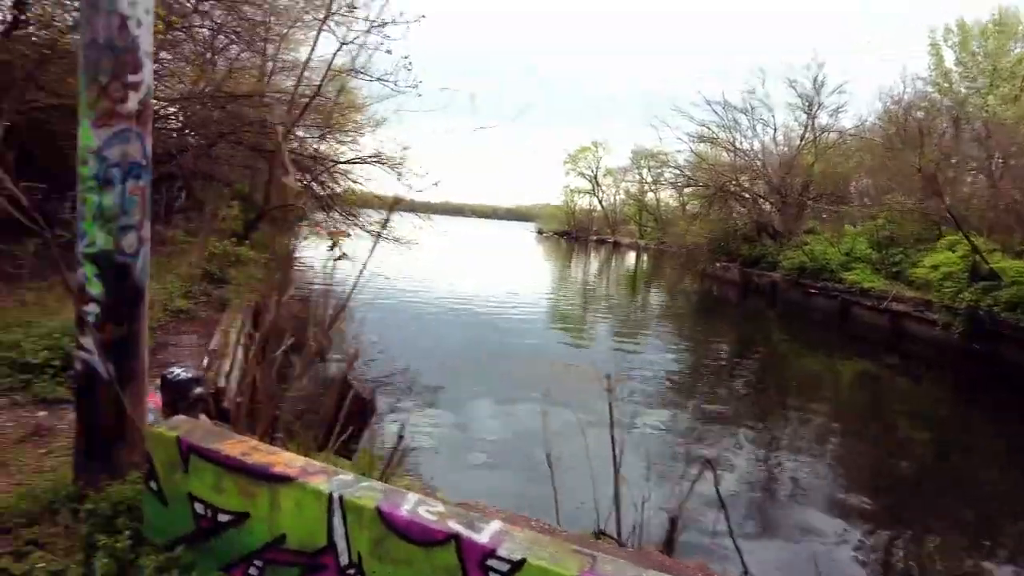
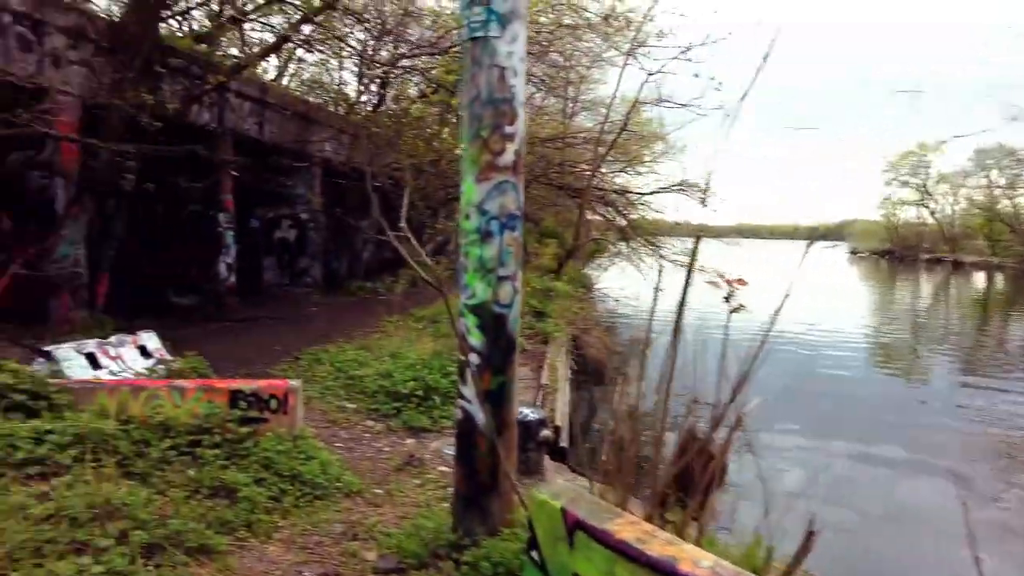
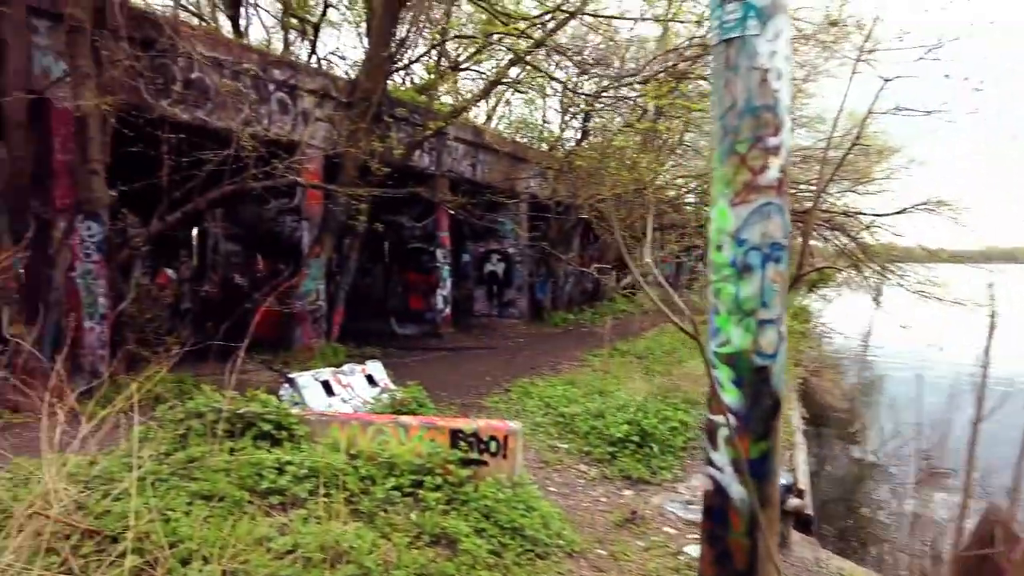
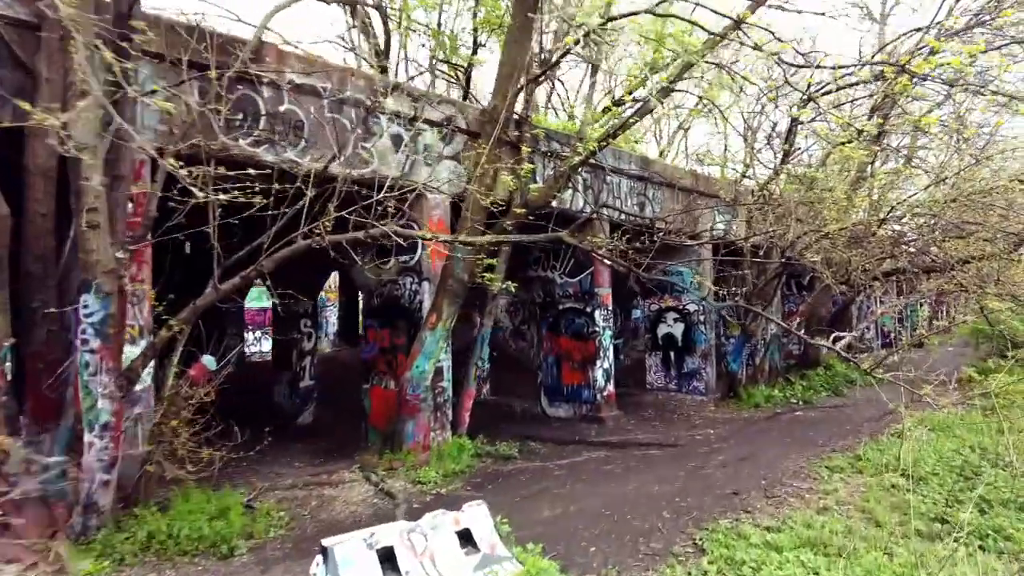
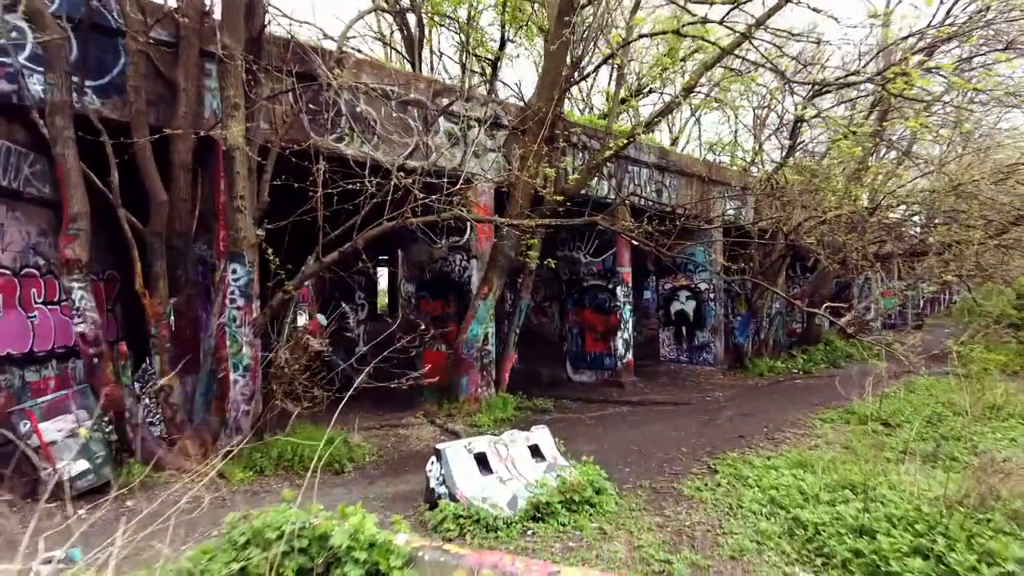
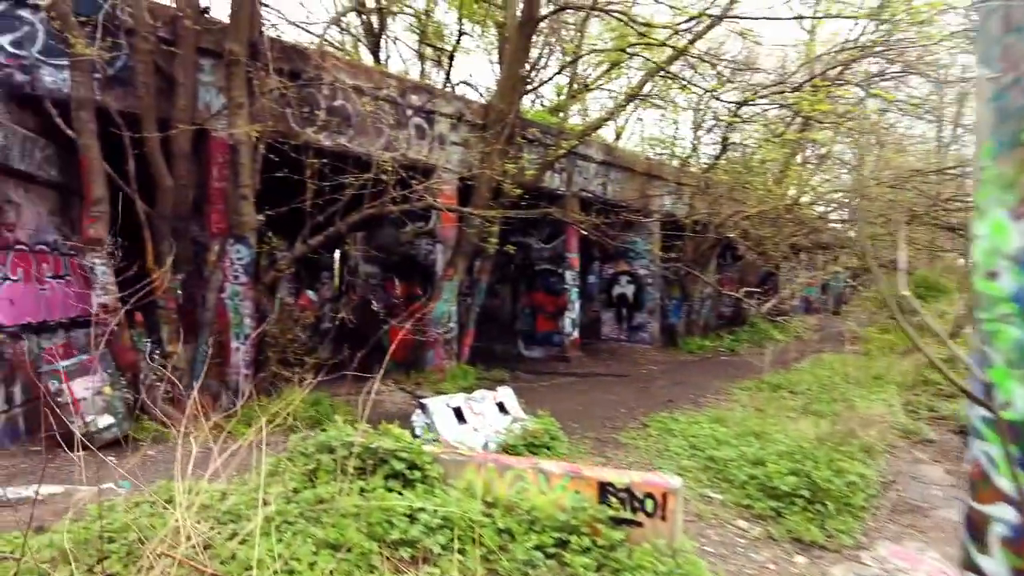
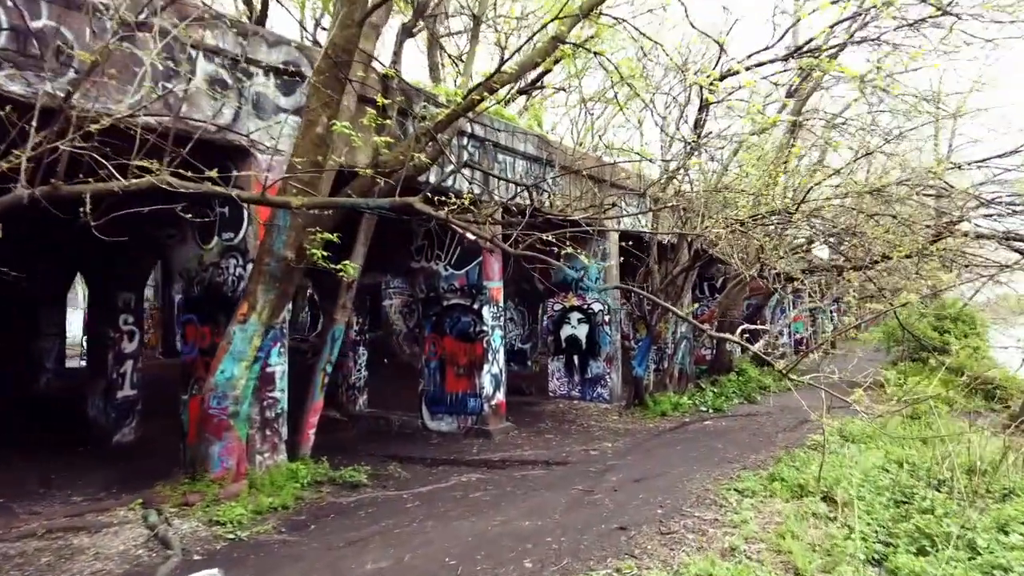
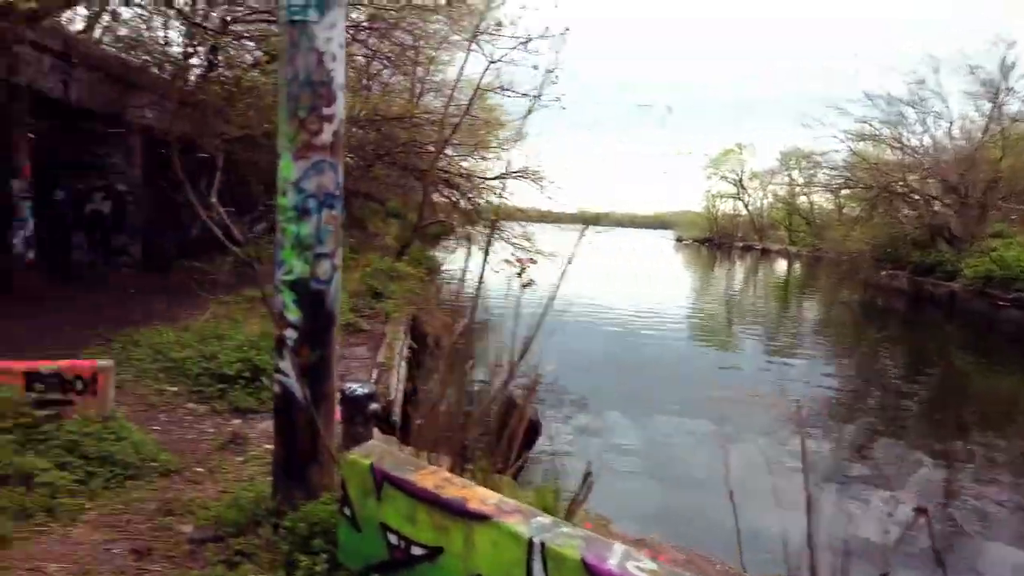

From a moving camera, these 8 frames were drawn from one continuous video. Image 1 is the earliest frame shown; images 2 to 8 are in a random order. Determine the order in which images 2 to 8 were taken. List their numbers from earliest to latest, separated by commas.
8, 2, 3, 6, 5, 4, 7
